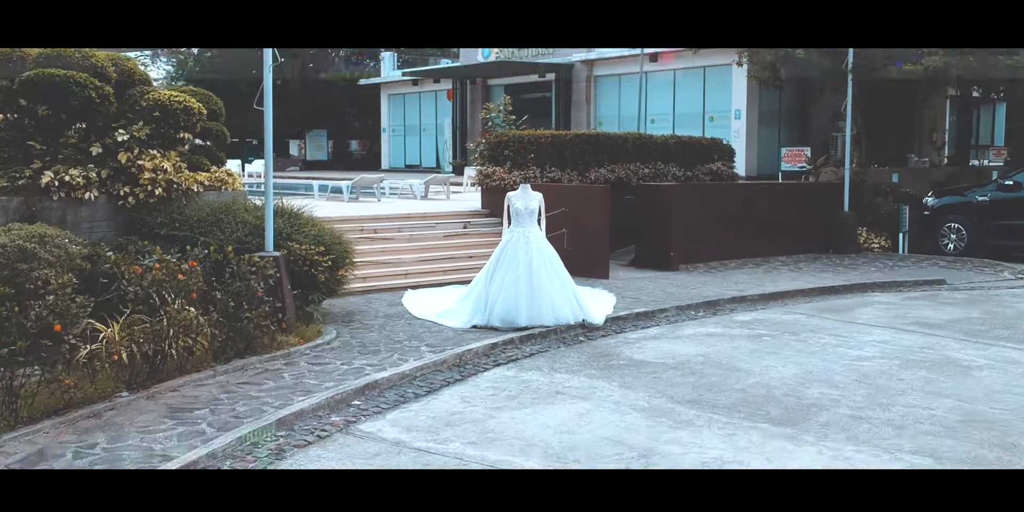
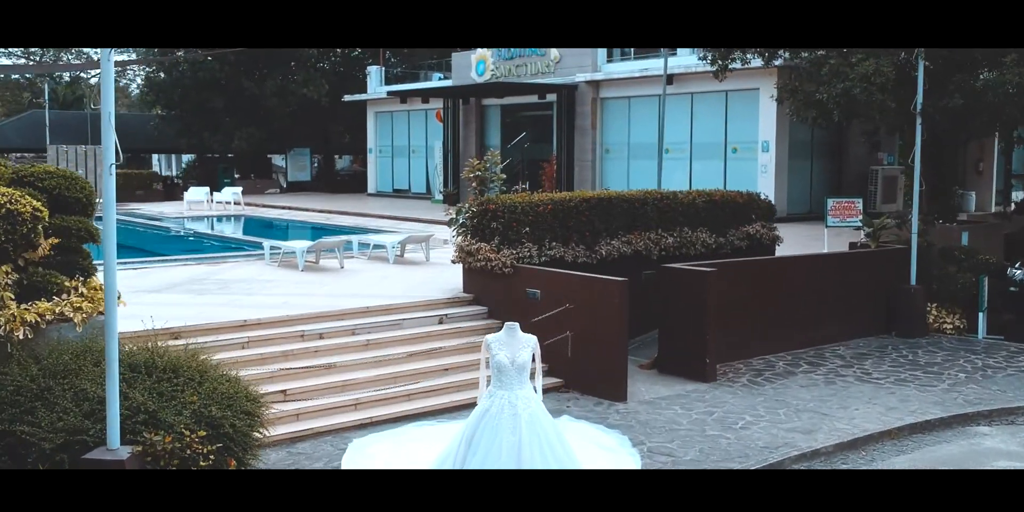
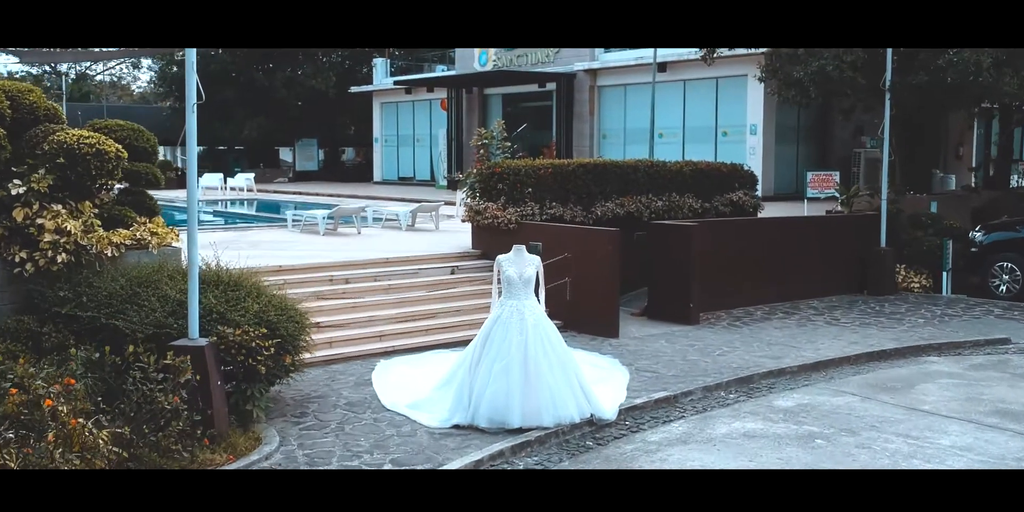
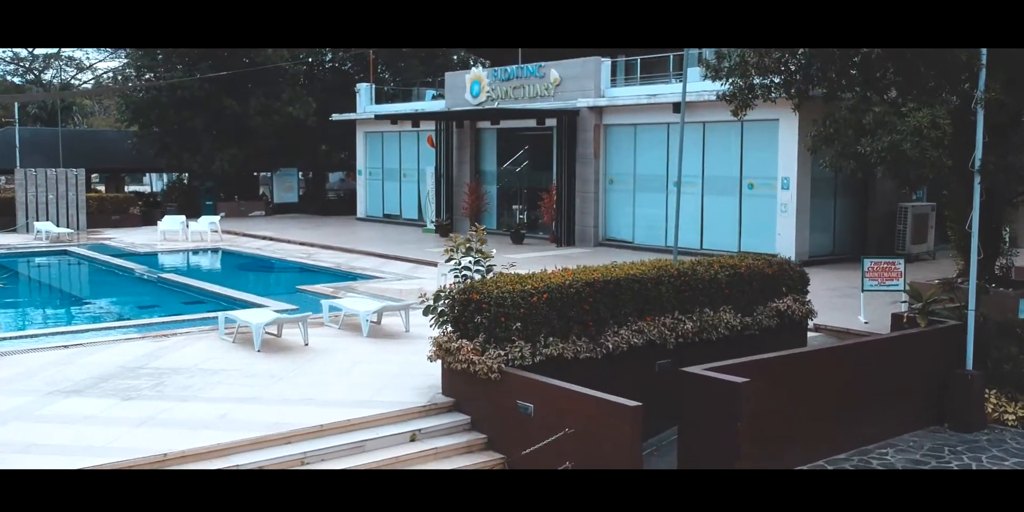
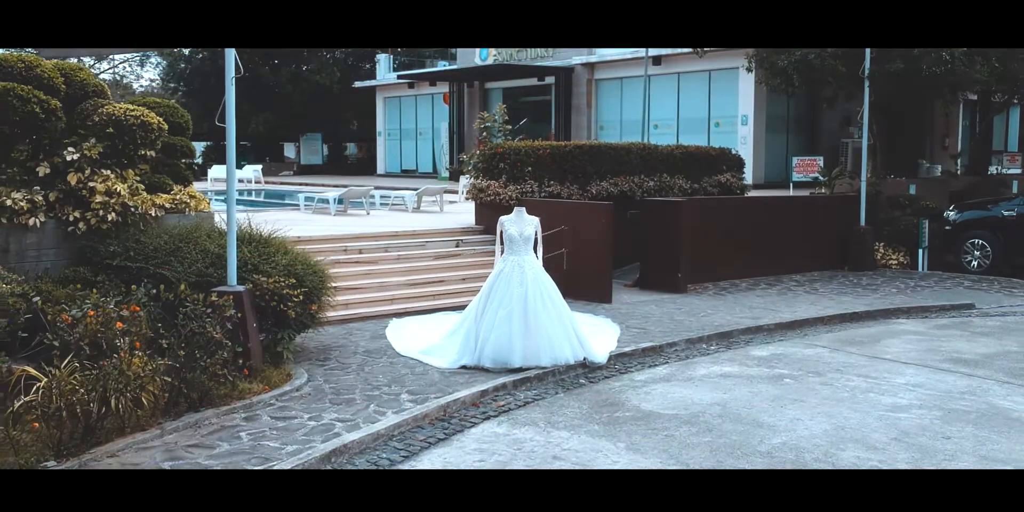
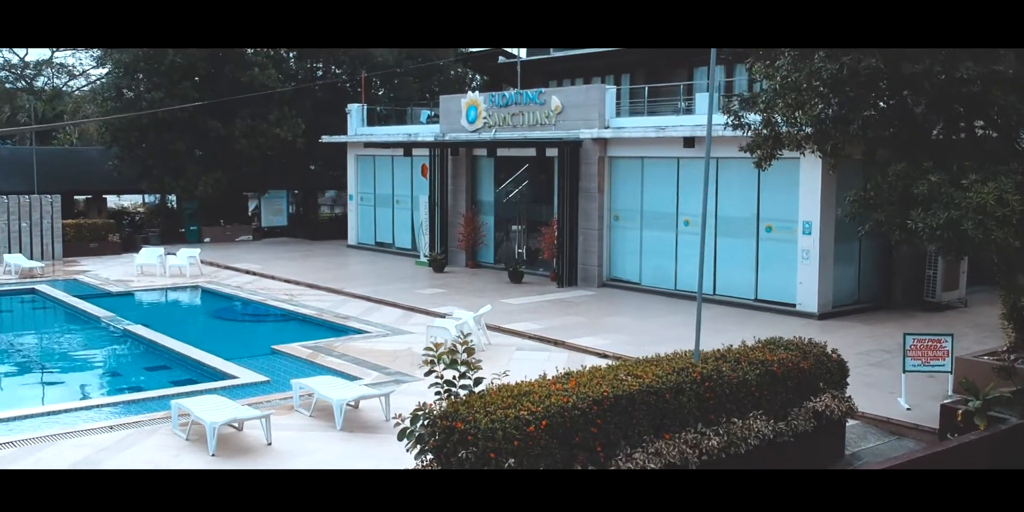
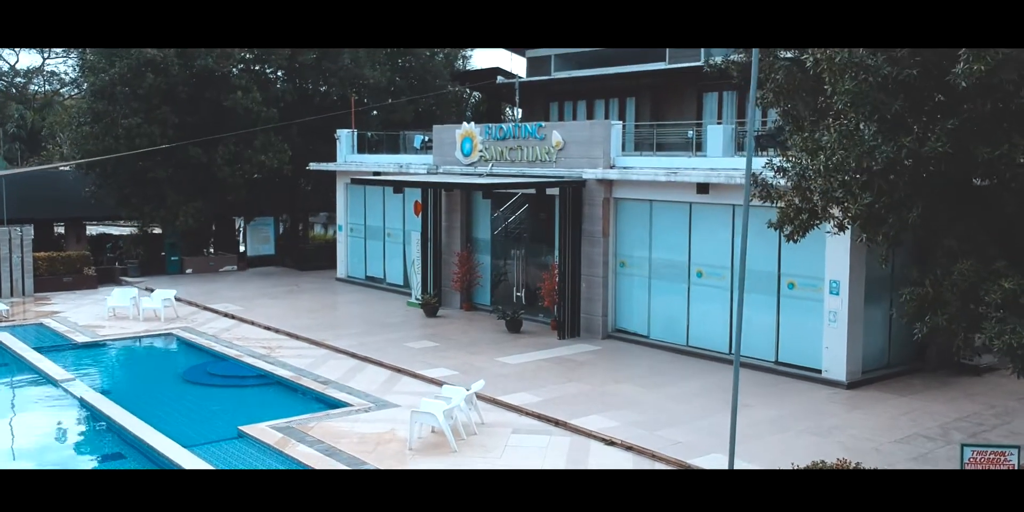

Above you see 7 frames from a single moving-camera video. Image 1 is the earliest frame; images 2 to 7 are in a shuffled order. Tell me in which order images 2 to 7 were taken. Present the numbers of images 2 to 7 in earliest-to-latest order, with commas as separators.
5, 3, 2, 4, 6, 7
